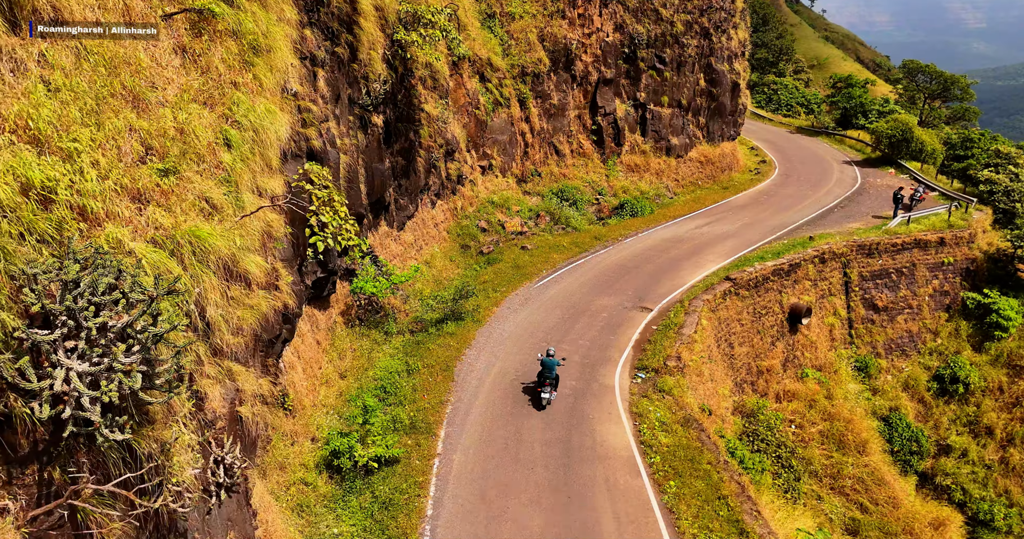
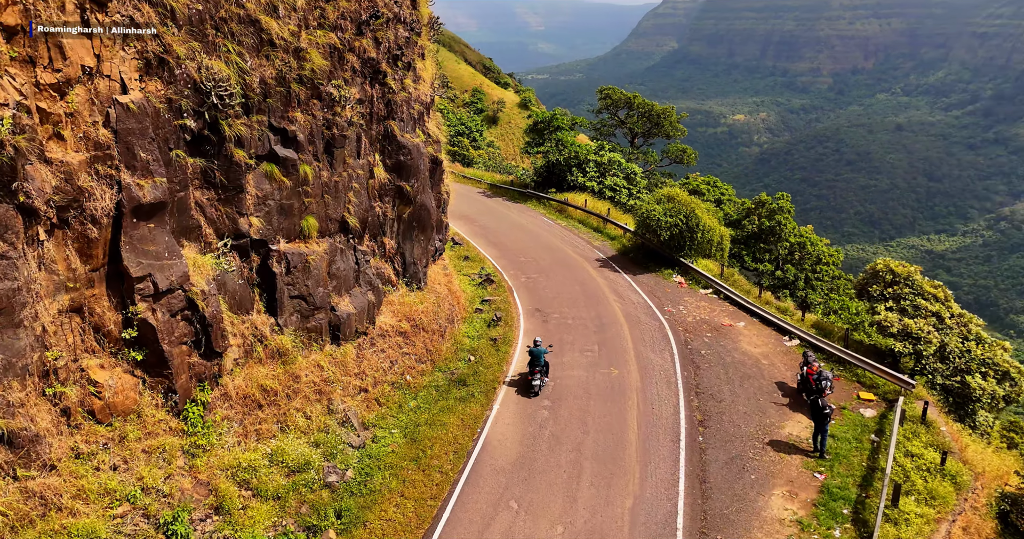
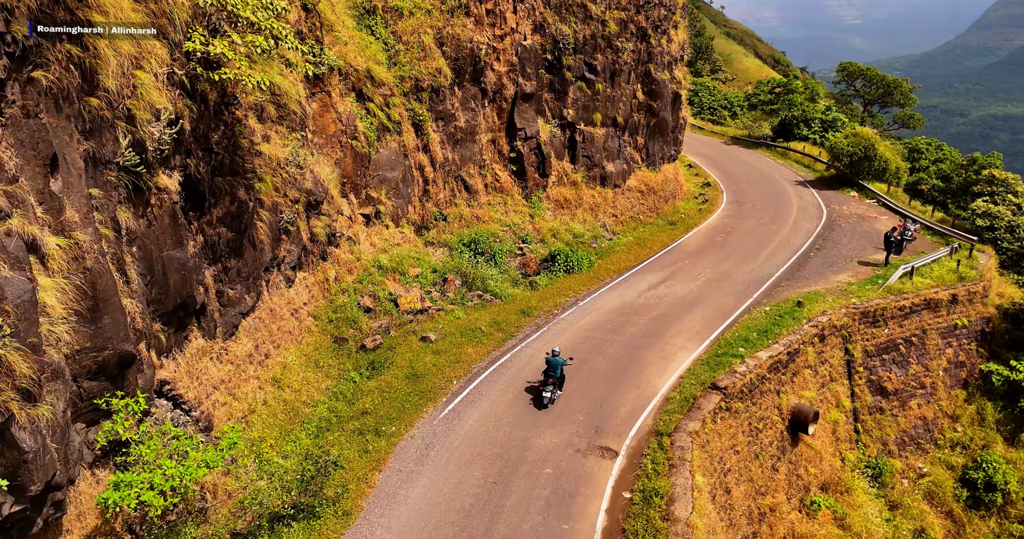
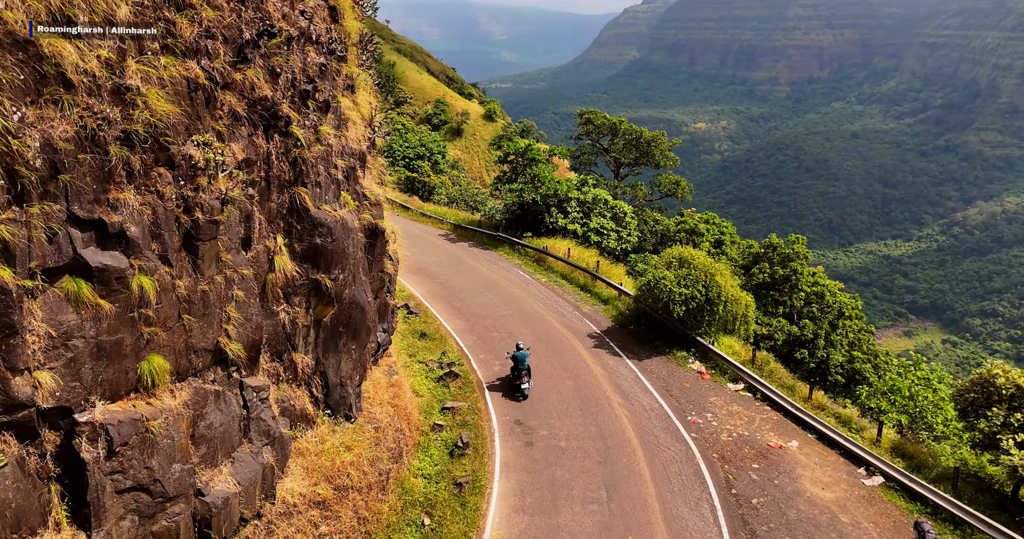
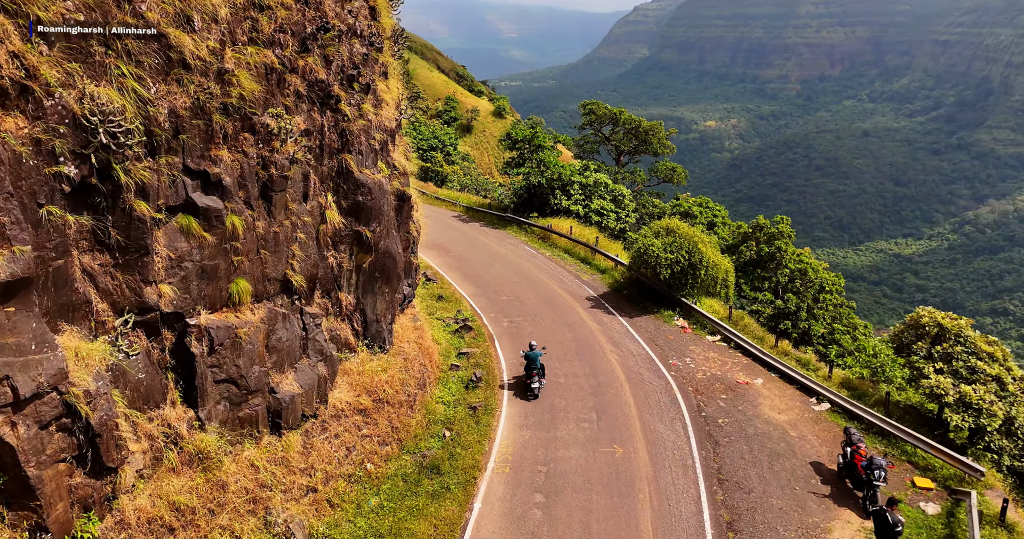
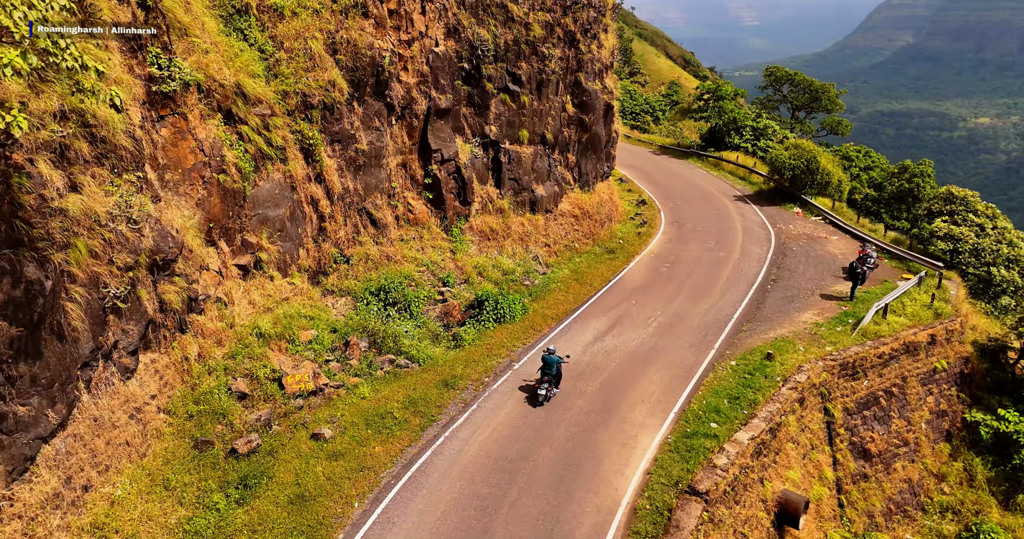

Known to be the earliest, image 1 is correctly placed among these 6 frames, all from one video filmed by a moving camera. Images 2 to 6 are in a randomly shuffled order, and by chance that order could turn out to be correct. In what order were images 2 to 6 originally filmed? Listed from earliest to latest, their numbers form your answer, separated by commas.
3, 6, 2, 5, 4
